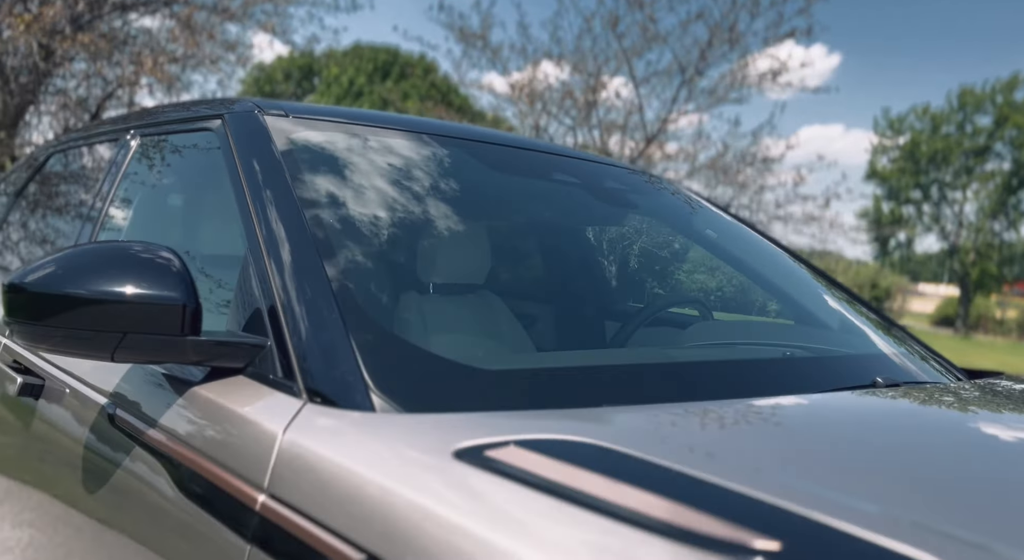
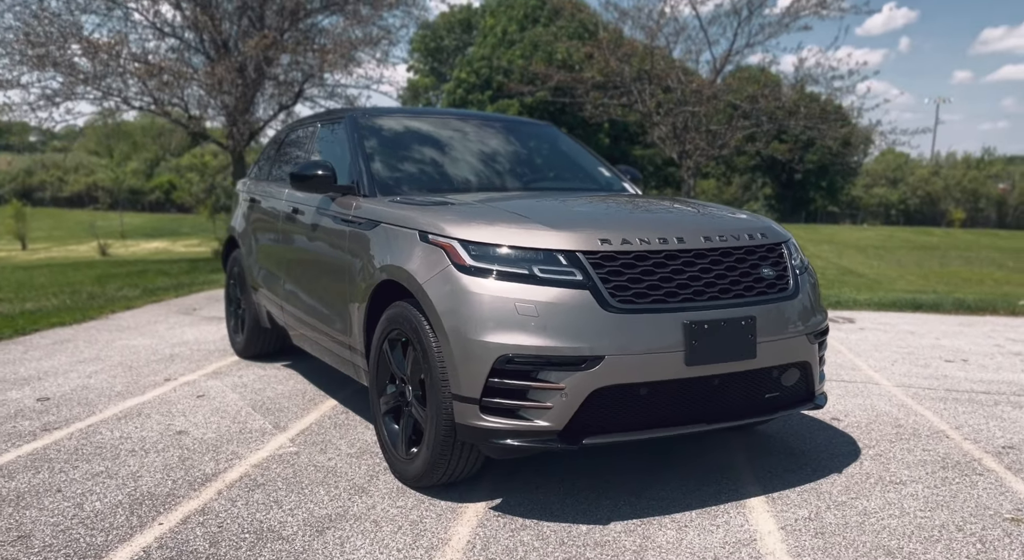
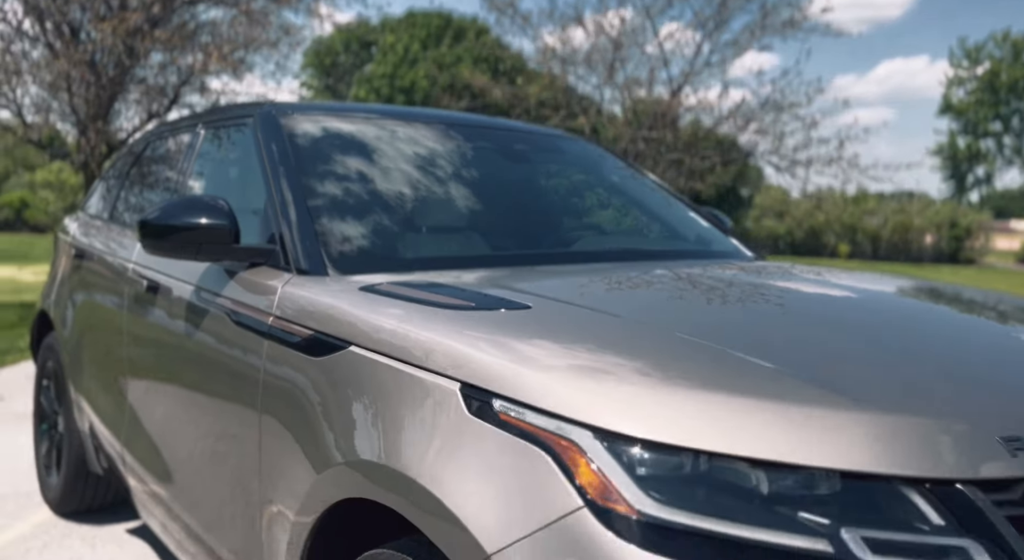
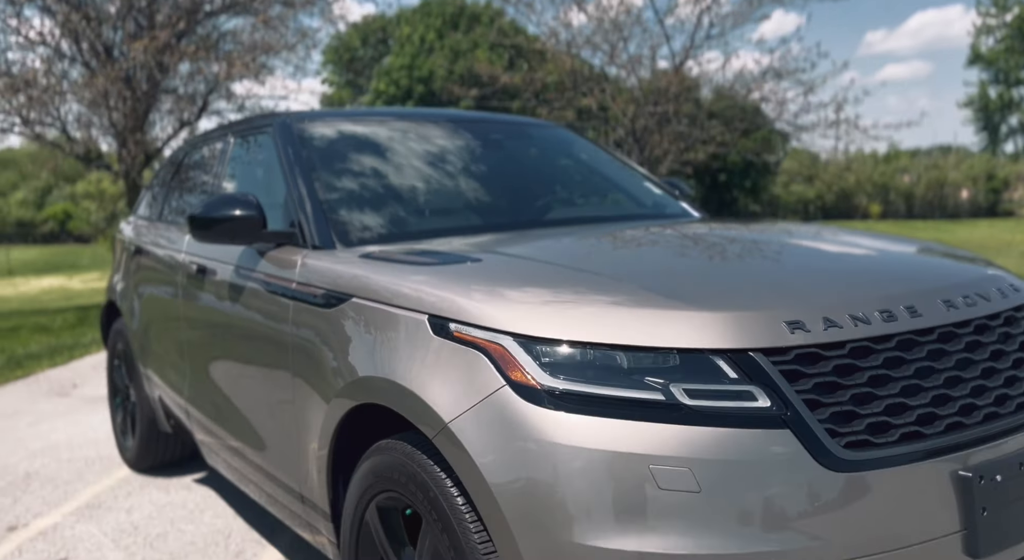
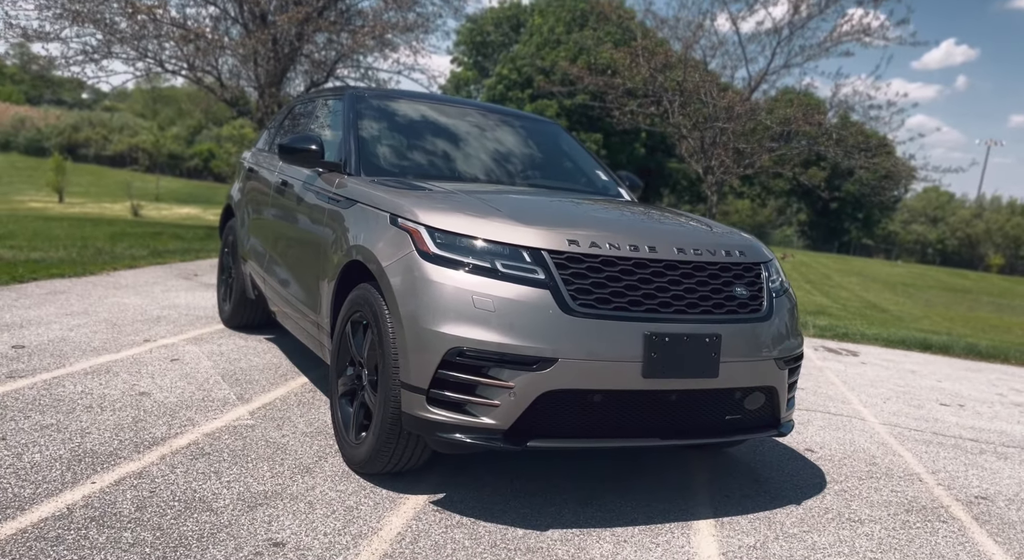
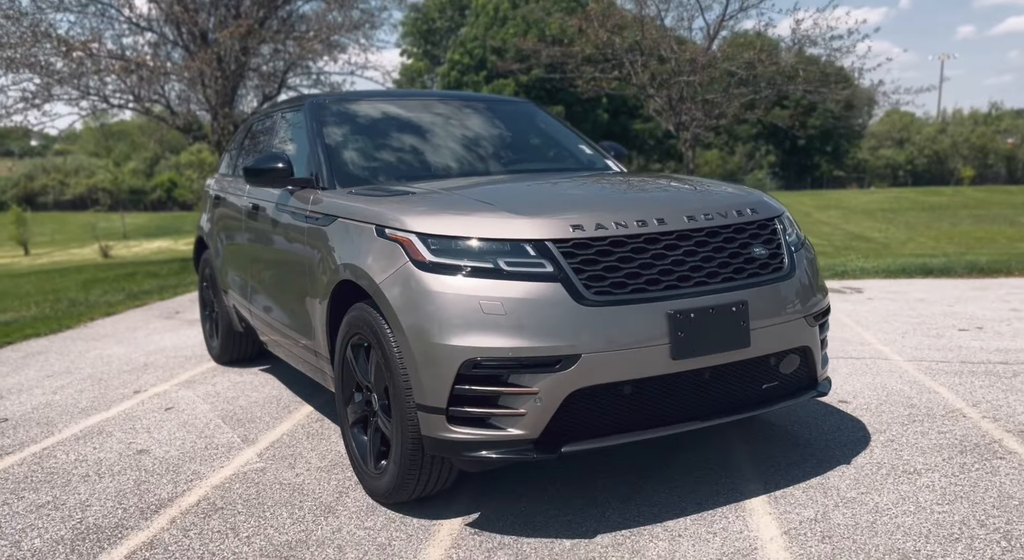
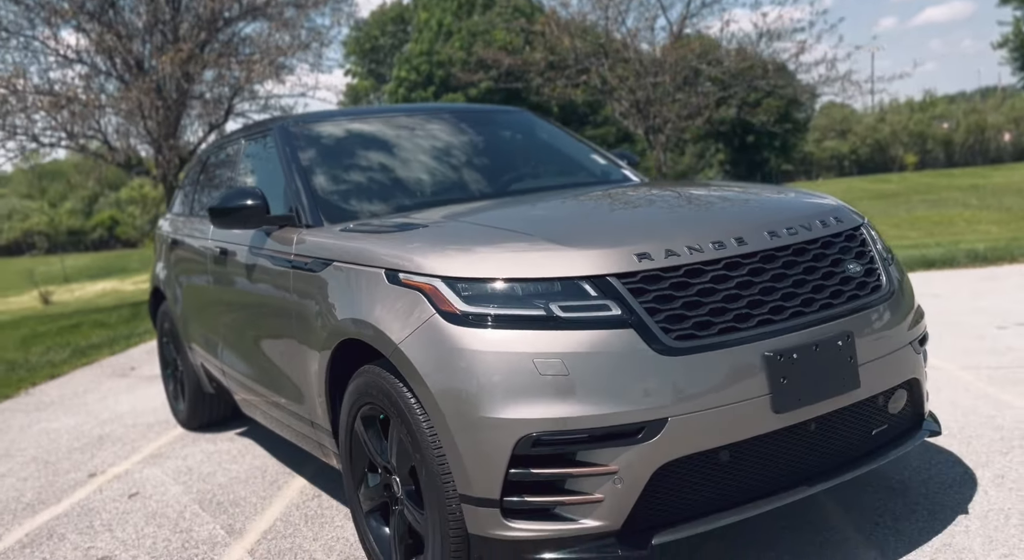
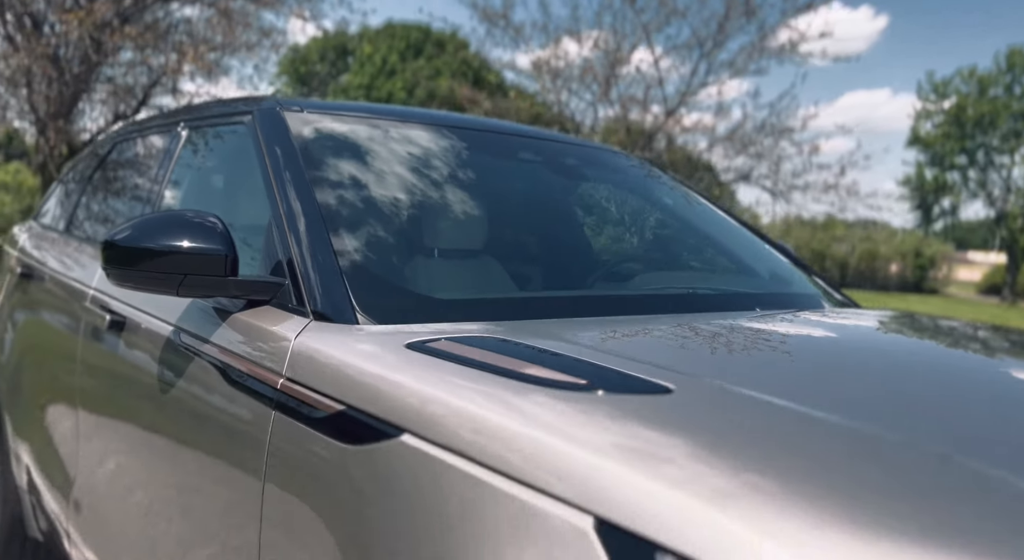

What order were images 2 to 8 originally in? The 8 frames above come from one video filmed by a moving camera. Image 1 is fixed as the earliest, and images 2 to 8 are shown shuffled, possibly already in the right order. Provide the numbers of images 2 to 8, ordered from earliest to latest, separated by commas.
8, 3, 4, 7, 6, 5, 2
